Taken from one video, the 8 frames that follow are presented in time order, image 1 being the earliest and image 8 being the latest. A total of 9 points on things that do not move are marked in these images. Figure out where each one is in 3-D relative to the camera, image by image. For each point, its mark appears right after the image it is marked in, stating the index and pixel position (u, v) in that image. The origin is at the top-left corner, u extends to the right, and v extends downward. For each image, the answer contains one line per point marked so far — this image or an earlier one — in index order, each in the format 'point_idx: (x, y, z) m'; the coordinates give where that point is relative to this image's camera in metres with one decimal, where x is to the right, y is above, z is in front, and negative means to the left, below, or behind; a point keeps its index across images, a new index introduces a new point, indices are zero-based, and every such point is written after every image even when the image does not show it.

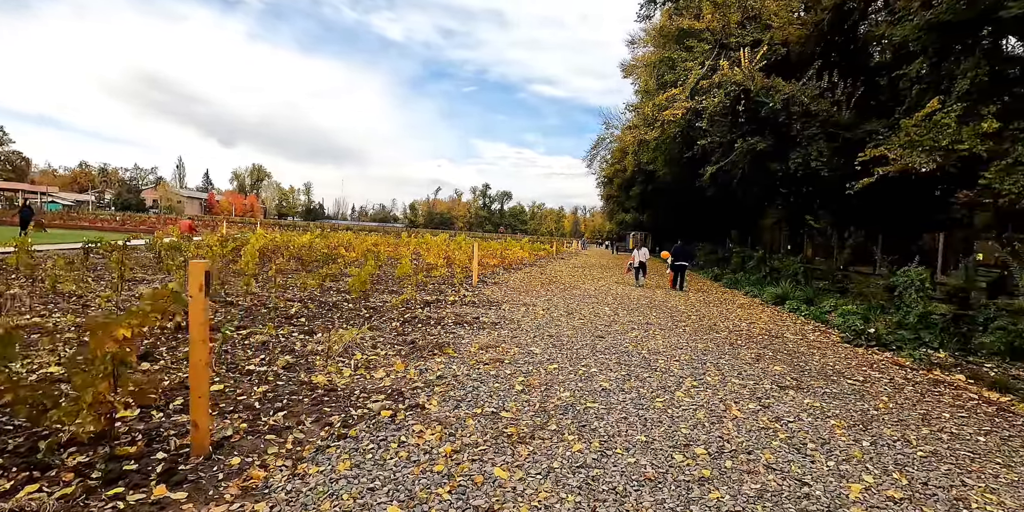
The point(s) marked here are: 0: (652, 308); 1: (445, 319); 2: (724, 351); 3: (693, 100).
0: (+2.5, -0.9, +8.6) m
1: (-1.1, -0.8, +8.1) m
2: (+2.4, -1.1, +5.6) m
3: (+4.9, +4.2, +13.2) m
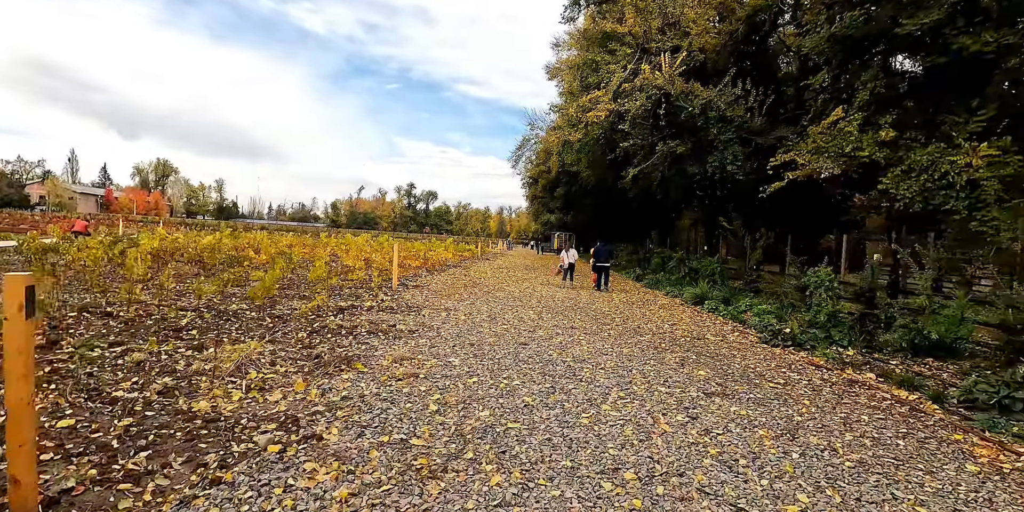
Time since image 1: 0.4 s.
0: (+1.1, -1.0, +8.4) m
1: (-2.4, -0.8, +7.3) m
2: (+1.5, -1.1, +5.4) m
3: (+2.8, +4.2, +13.3) m
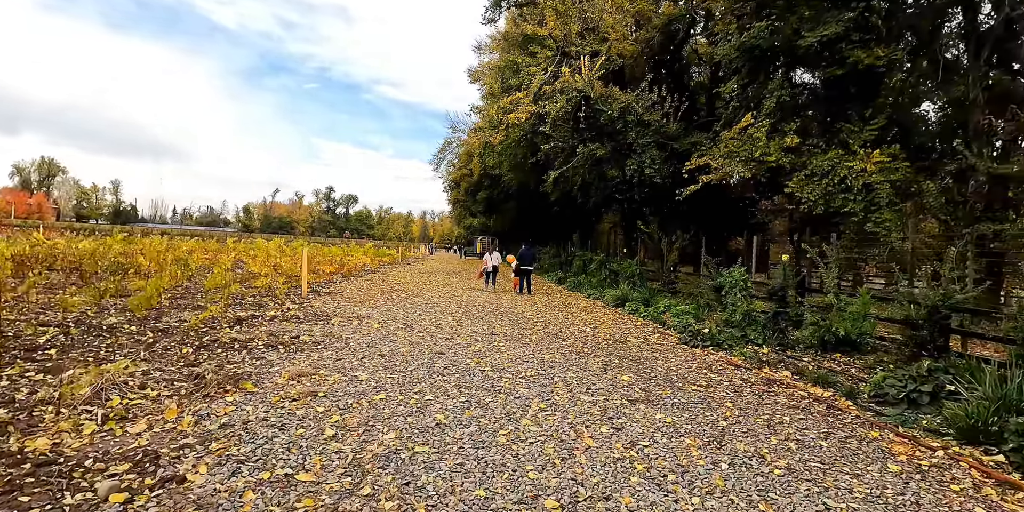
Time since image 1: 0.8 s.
0: (-0.2, -1.0, +8.0) m
1: (-3.5, -0.9, +6.4) m
2: (+0.6, -1.1, +5.1) m
3: (+0.7, +4.1, +13.1) m
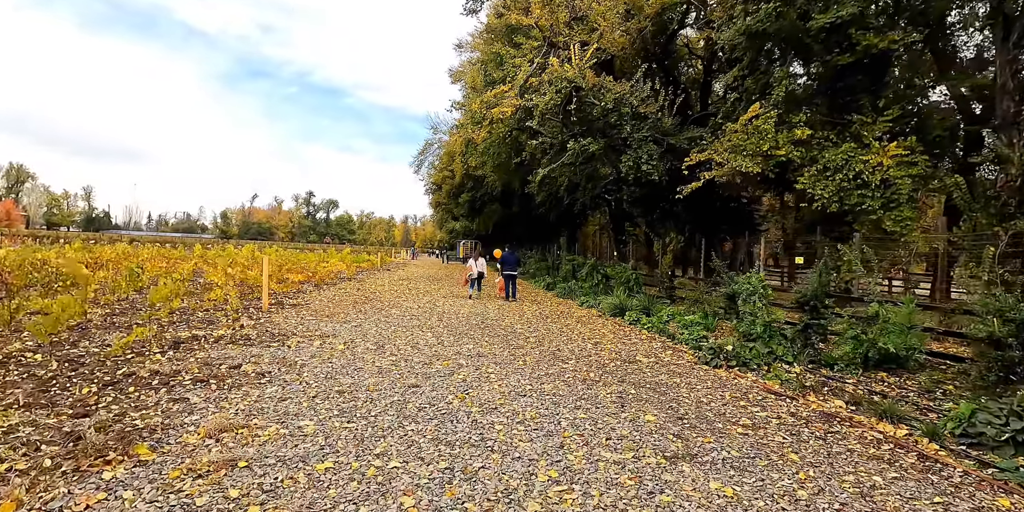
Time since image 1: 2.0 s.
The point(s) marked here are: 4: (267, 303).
0: (-0.3, -1.1, +7.0) m
1: (-3.6, -1.0, +5.3) m
2: (+0.6, -1.2, +4.1) m
3: (+0.3, +4.0, +12.2) m
4: (-4.3, -0.8, +8.5) m
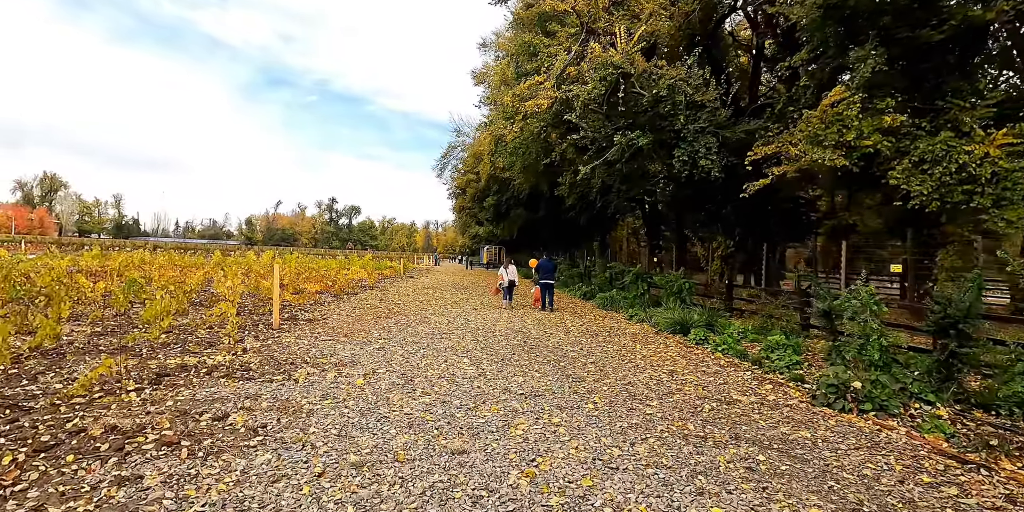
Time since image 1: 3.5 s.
0: (+0.3, -1.2, +5.8) m
1: (-3.0, -1.1, +4.3) m
2: (+1.1, -1.2, +2.9) m
3: (+1.1, +3.8, +11.1) m
4: (-3.6, -1.0, +7.5) m
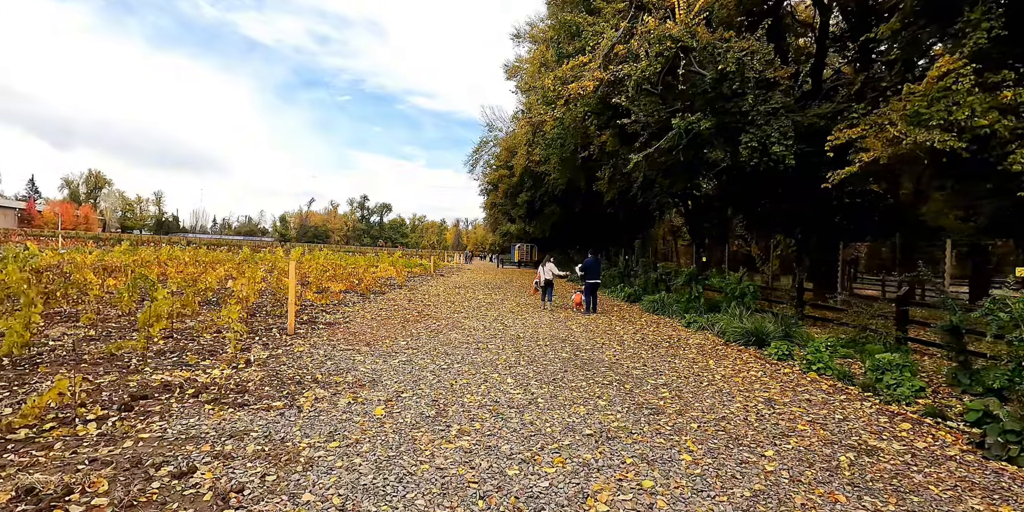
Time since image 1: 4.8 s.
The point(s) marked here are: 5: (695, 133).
0: (+0.8, -1.2, +4.8) m
1: (-2.6, -1.0, +3.4) m
2: (+1.4, -1.2, +1.8) m
3: (+2.0, +3.9, +10.0) m
4: (-3.0, -0.9, +6.6) m
5: (+3.5, +2.4, +9.3) m
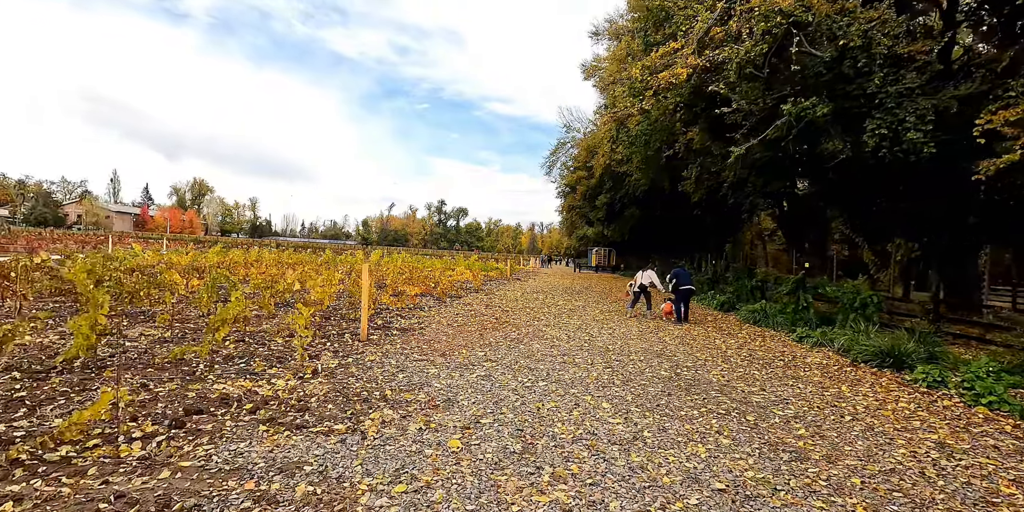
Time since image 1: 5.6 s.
0: (+1.6, -1.2, +4.0) m
1: (-2.0, -1.0, +3.1) m
2: (+1.8, -1.2, +0.9) m
3: (+3.5, +3.8, +8.9) m
4: (-1.9, -0.9, +6.3) m
5: (+4.9, +2.3, +8.1) m
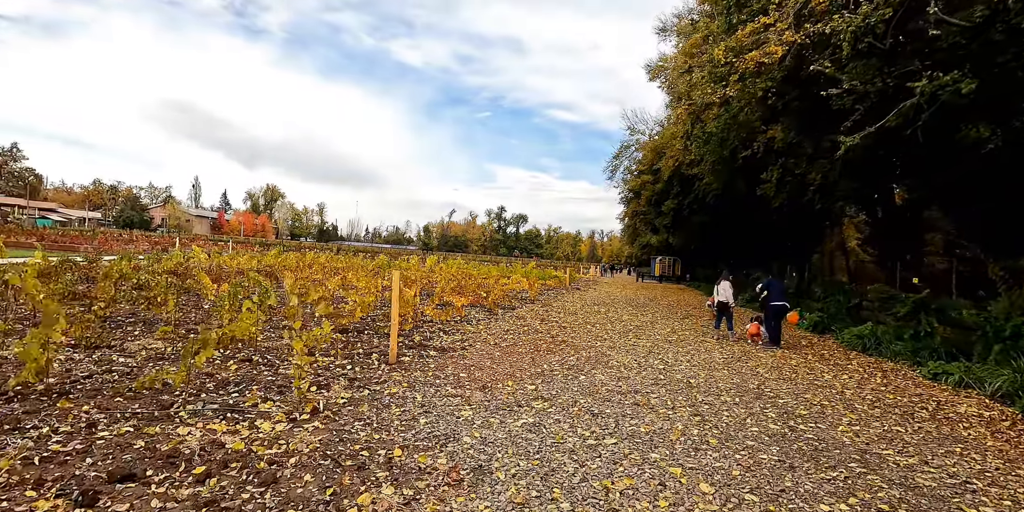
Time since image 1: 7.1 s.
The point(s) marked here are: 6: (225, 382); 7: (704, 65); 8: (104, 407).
0: (+1.9, -1.3, +2.7) m
1: (-1.7, -1.0, +2.2) m
2: (+1.7, -1.3, -0.4) m
3: (+4.5, +3.6, +7.5) m
4: (-1.3, -1.0, +5.4) m
5: (+5.7, +2.1, +6.5) m
6: (-2.3, -1.0, +3.9) m
7: (+3.8, +3.8, +9.6) m
8: (-2.7, -1.0, +3.2) m
